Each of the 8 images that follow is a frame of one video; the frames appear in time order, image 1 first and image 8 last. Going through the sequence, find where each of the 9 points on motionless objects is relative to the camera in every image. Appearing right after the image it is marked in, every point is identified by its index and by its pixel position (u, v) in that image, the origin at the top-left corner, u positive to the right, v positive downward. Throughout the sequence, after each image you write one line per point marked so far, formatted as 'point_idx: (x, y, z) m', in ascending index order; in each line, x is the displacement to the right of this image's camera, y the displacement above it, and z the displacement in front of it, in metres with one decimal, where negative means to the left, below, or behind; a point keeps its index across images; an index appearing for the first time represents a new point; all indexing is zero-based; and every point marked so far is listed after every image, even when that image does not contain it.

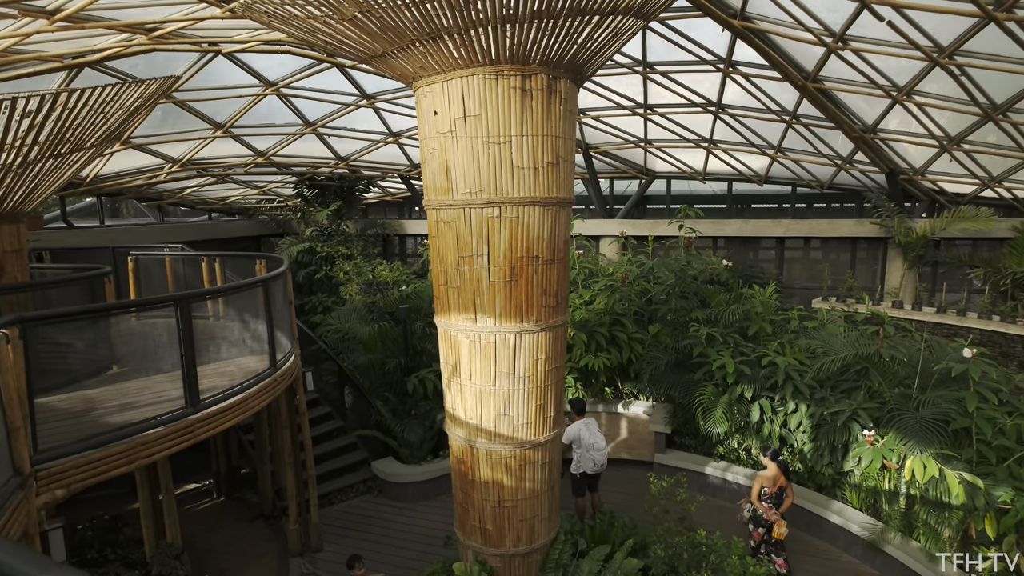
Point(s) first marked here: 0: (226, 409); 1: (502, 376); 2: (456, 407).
0: (-2.8, -1.2, +5.3) m
1: (-0.1, -0.9, +5.3) m
2: (-0.6, -1.2, +5.6) m
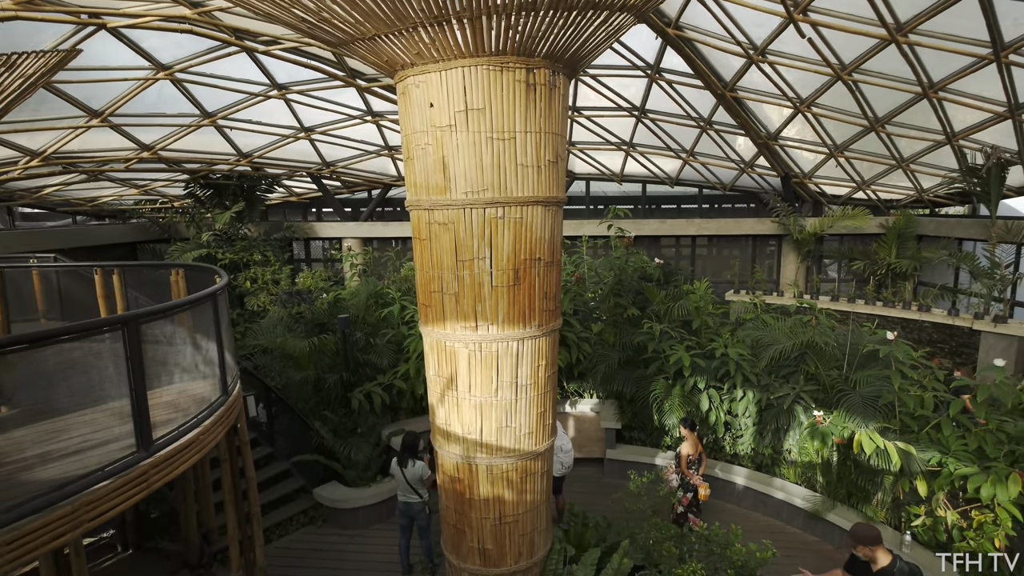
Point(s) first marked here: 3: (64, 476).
0: (-2.7, -1.3, +4.4) m
1: (-0.1, -0.9, +5.0) m
2: (-0.6, -1.3, +5.2) m
3: (-3.0, -1.1, +3.5) m
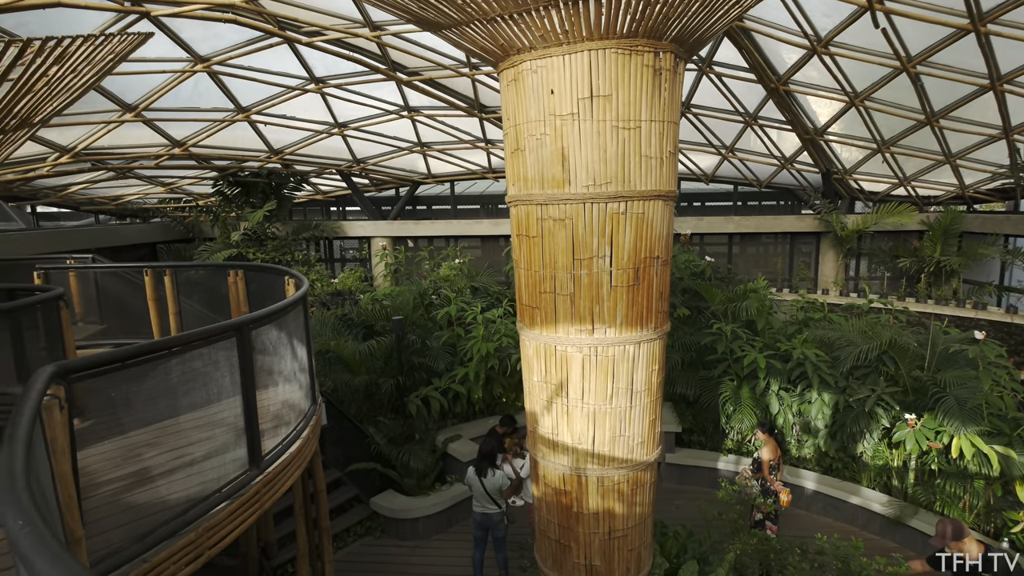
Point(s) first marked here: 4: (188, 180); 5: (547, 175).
0: (-1.7, -1.3, +4.1) m
1: (+0.9, -0.9, +4.7) m
2: (+0.4, -1.3, +4.9) m
3: (-1.9, -1.2, +3.1) m
4: (-8.5, +2.9, +14.5) m
5: (+0.3, +0.9, +4.4) m
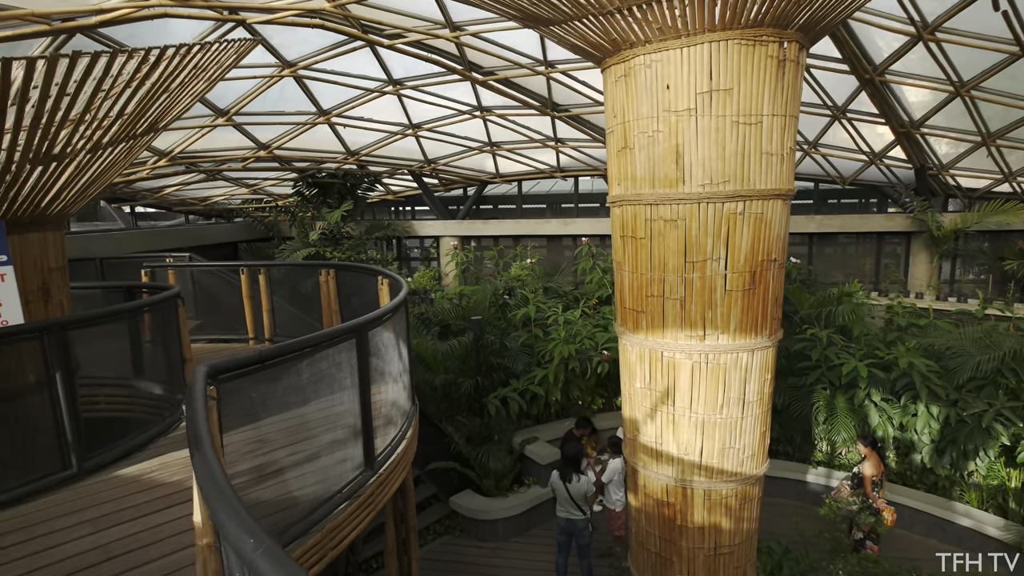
0: (-0.9, -1.3, +4.1) m
1: (+1.8, -0.9, +4.5) m
2: (+1.3, -1.3, +4.7) m
3: (-1.2, -1.2, +3.2) m
4: (-6.7, +3.0, +15.1) m
5: (+1.2, +0.9, +4.3) m
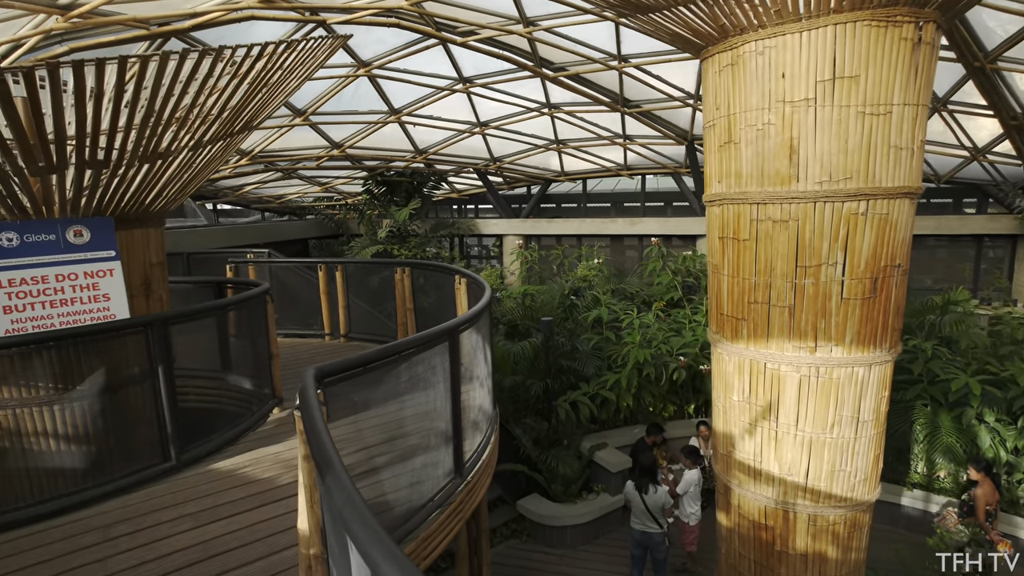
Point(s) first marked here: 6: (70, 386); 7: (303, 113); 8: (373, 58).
0: (-0.2, -1.3, +4.0) m
1: (+2.5, -1.0, +4.1) m
2: (+2.0, -1.4, +4.3) m
3: (-0.6, -1.2, +3.1) m
4: (-4.9, +3.1, +15.5) m
5: (+1.9, +0.9, +3.9) m
6: (-2.7, -0.6, +3.3) m
7: (-4.2, +3.5, +10.9) m
8: (-2.6, +4.2, +10.0) m
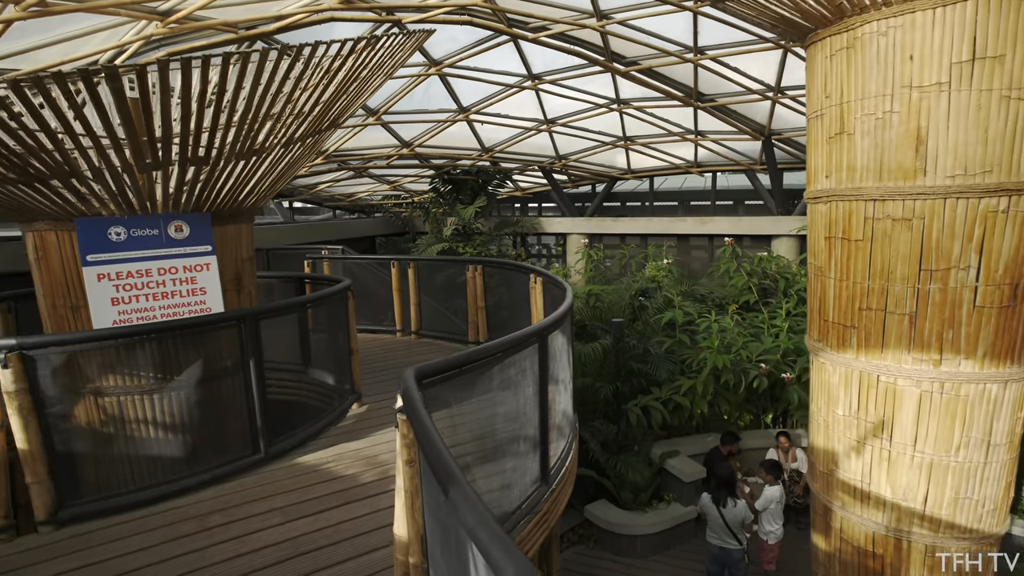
0: (+0.4, -1.3, +3.8) m
1: (+3.1, -1.0, +3.7) m
2: (+2.6, -1.4, +4.0) m
3: (-0.1, -1.2, +2.9) m
4: (-3.0, +3.2, +15.7) m
5: (+2.5, +0.8, +3.6) m
6: (-2.1, -0.5, +3.4) m
7: (-2.8, +3.6, +11.1) m
8: (-1.3, +4.3, +10.0) m
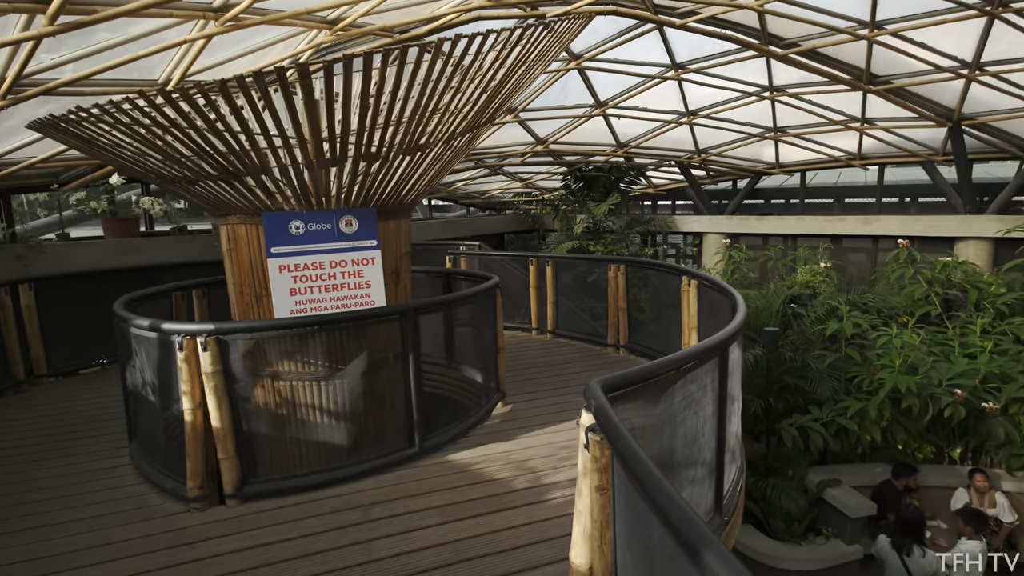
0: (+1.4, -1.4, +3.4) m
1: (+4.0, -1.2, +2.7) m
2: (+3.6, -1.5, +3.0) m
3: (+0.7, -1.2, +2.6) m
4: (+0.8, +3.2, +15.7) m
5: (+3.5, +0.7, +2.7) m
6: (-1.1, -0.5, +3.5) m
7: (0.0, +3.6, +11.1) m
8: (+1.3, +4.3, +9.8) m
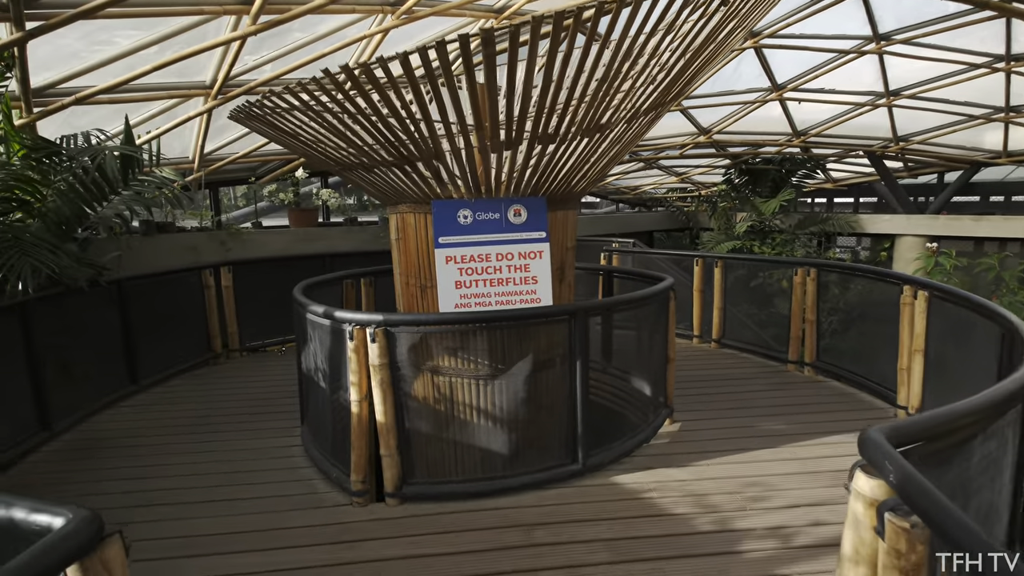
0: (+2.3, -1.5, +2.5) m
1: (+4.7, -1.4, +1.1) m
2: (+4.4, -1.7, +1.6) m
3: (+1.5, -1.2, +1.9) m
4: (+4.9, +3.2, +14.5) m
5: (+4.2, +0.5, +1.3) m
6: (0.0, -0.5, +3.2) m
7: (+3.1, +3.6, +10.3) m
8: (+4.1, +4.2, +8.6) m
